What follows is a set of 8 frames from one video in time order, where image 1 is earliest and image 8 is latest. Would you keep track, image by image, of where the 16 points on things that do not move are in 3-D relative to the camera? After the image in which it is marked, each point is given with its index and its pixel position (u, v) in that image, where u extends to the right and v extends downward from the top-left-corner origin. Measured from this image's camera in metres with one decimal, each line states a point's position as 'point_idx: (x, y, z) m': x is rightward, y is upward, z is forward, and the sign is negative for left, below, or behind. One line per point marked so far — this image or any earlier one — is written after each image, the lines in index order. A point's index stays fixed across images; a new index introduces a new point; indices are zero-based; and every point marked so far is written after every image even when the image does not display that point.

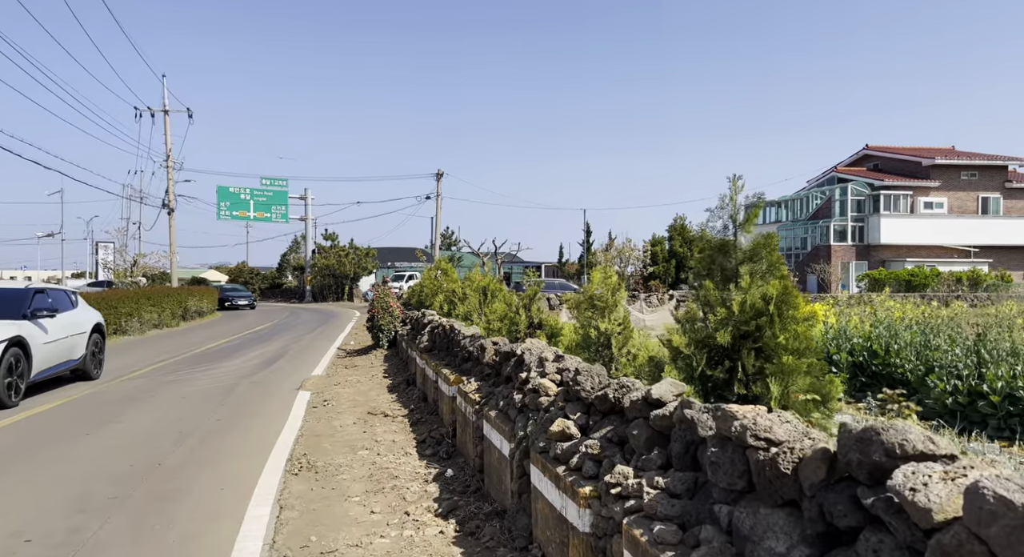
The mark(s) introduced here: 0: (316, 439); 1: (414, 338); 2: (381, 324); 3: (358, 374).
0: (-2.0, -1.7, +8.3) m
1: (-1.6, -1.0, +13.2) m
2: (-3.0, -1.1, +18.2) m
3: (-2.8, -1.8, +14.2) m
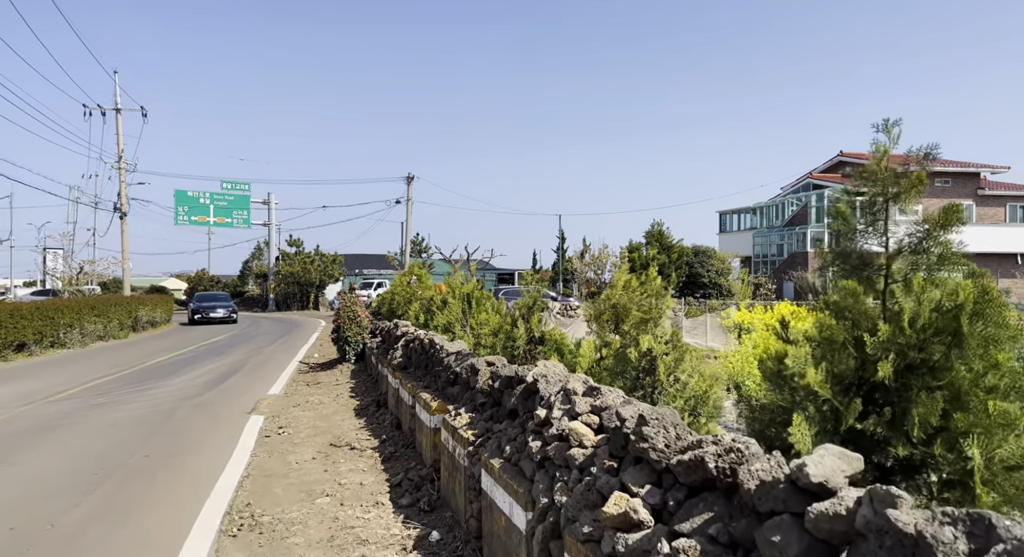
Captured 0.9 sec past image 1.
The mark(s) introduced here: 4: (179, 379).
0: (-2.1, -1.7, +6.8) m
1: (-1.8, -1.1, +11.7) m
2: (-3.4, -1.2, +16.6) m
3: (-3.0, -1.9, +12.6) m
4: (-6.1, -2.0, +14.5) m
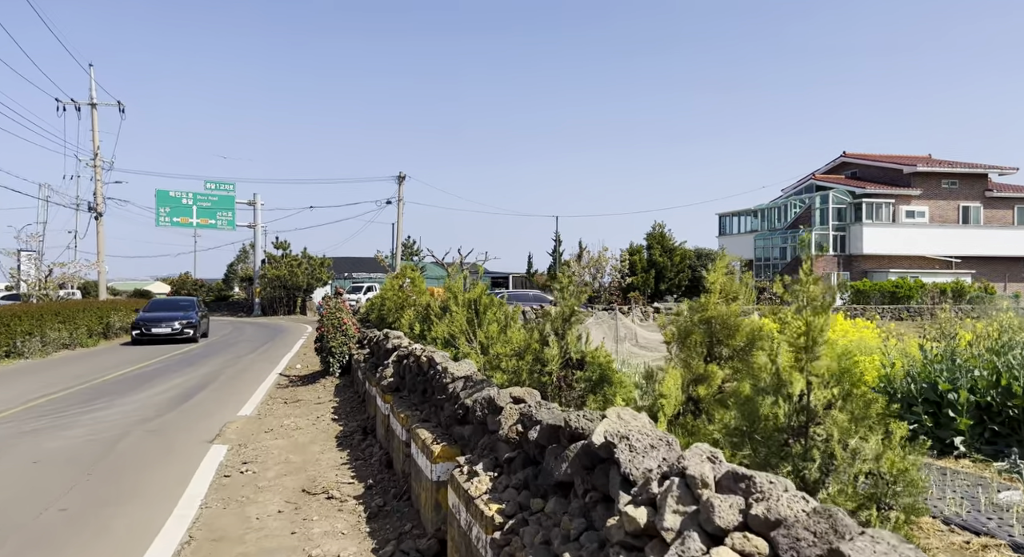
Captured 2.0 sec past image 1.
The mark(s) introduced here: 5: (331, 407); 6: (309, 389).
0: (-1.9, -1.7, +5.1) m
1: (-1.7, -1.2, +10.0) m
2: (-3.4, -1.3, +15.0) m
3: (-2.9, -1.9, +11.0) m
4: (-6.1, -2.0, +12.7) m
5: (-2.6, -1.9, +11.6) m
6: (-3.5, -2.0, +13.9) m
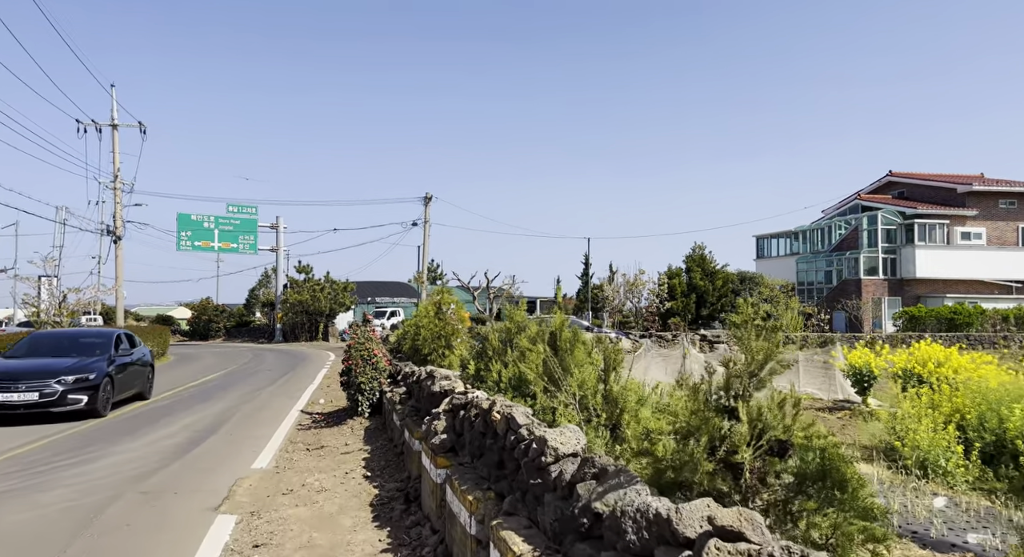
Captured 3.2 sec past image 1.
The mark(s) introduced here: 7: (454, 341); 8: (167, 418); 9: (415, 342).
0: (-1.3, -1.9, +3.4) m
1: (-1.0, -1.4, +8.2) m
2: (-2.5, -1.7, +13.2) m
3: (-2.2, -2.2, +9.2) m
4: (-5.2, -2.4, +11.1) m
5: (-1.9, -2.2, +9.8) m
6: (-2.7, -2.4, +12.2) m
7: (-1.0, -1.1, +14.1) m
8: (-6.4, -2.6, +14.8) m
9: (-1.8, -1.1, +14.7) m
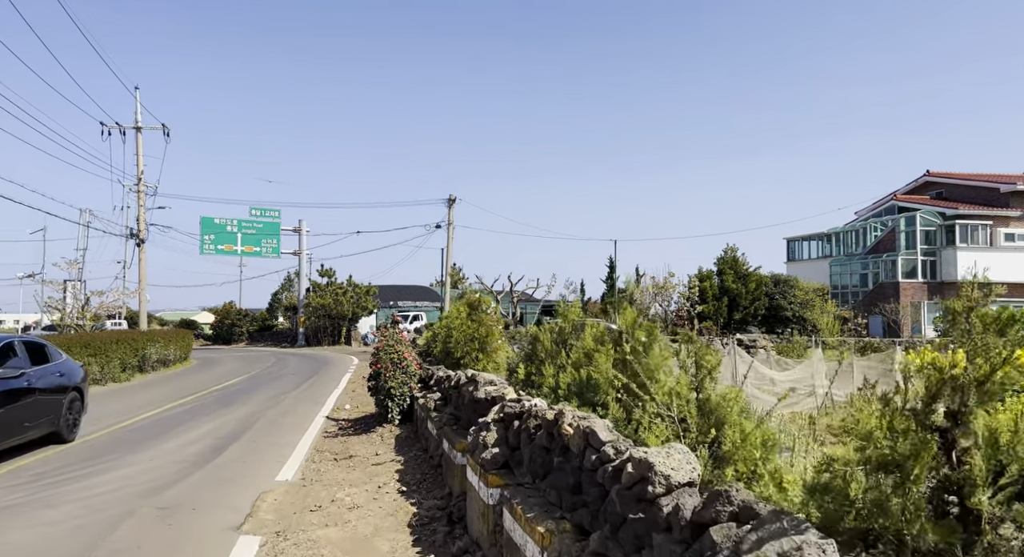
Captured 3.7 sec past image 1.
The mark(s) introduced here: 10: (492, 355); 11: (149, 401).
0: (-1.0, -1.8, +2.6) m
1: (-0.5, -1.4, +7.5) m
2: (-1.9, -1.7, +12.5) m
3: (-1.7, -2.2, +8.5) m
4: (-4.7, -2.4, +10.4) m
5: (-1.3, -2.2, +9.0) m
6: (-2.1, -2.4, +11.4) m
7: (-0.4, -1.1, +13.4) m
8: (-5.8, -2.6, +14.1) m
9: (-1.1, -1.1, +13.9) m
10: (-0.3, -1.3, +13.4) m
11: (-8.8, -3.0, +19.6) m
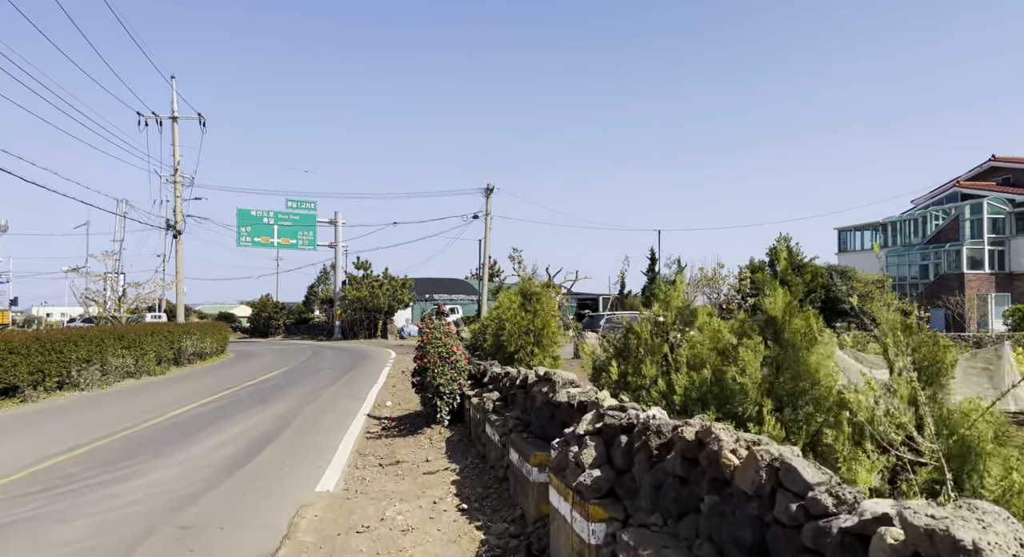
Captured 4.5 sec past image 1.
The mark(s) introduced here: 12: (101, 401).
0: (-0.5, -1.7, +1.4) m
1: (+0.1, -1.3, +6.3) m
2: (-1.1, -1.5, +11.4) m
3: (-1.0, -2.0, +7.3) m
4: (-3.9, -2.2, +9.4) m
5: (-0.6, -2.0, +7.9) m
6: (-1.3, -2.2, +10.3) m
7: (+0.5, -0.9, +12.2) m
8: (-4.8, -2.4, +13.2) m
9: (-0.2, -0.9, +12.7) m
10: (+0.6, -1.1, +12.2) m
11: (-7.7, -2.7, +18.8) m
12: (-9.0, -2.7, +17.6) m
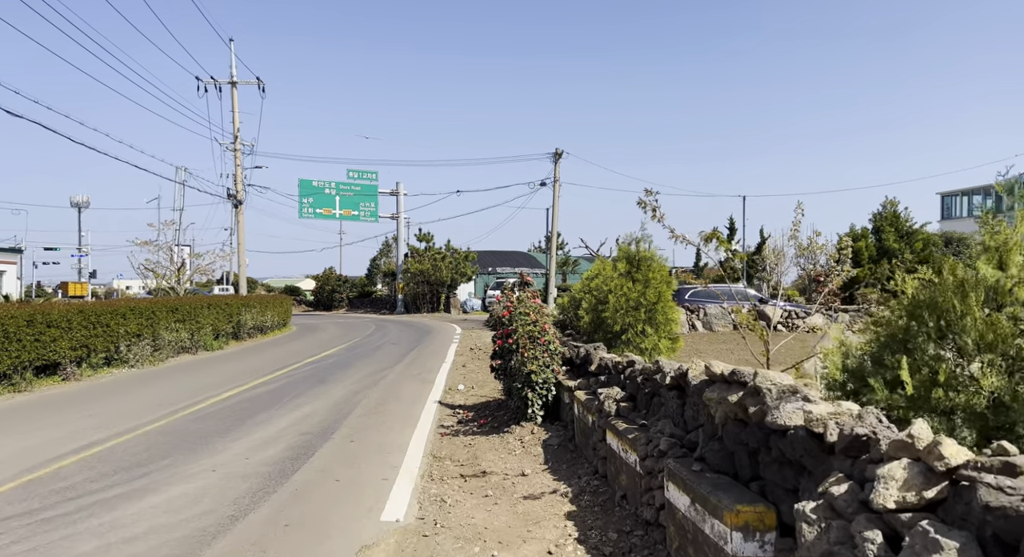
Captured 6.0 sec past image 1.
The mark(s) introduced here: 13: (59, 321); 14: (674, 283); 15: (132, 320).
0: (0.0, -1.6, -0.8) m
1: (+1.0, -1.0, +4.0) m
2: (+0.2, -1.1, +9.2) m
3: (-0.1, -1.7, +5.1) m
4: (-2.8, -1.8, +7.4) m
5: (+0.4, -1.7, +5.7) m
6: (-0.1, -1.8, +8.2) m
7: (+1.8, -0.4, +9.8) m
8: (-3.5, -1.9, +11.3) m
9: (+1.1, -0.4, +10.4) m
10: (+1.9, -0.6, +9.9) m
11: (-5.9, -2.1, +17.1) m
12: (-7.2, -2.0, +16.0) m
13: (-8.6, -0.8, +15.2) m
14: (+2.0, -0.1, +10.0) m
15: (-8.4, -0.9, +17.3) m
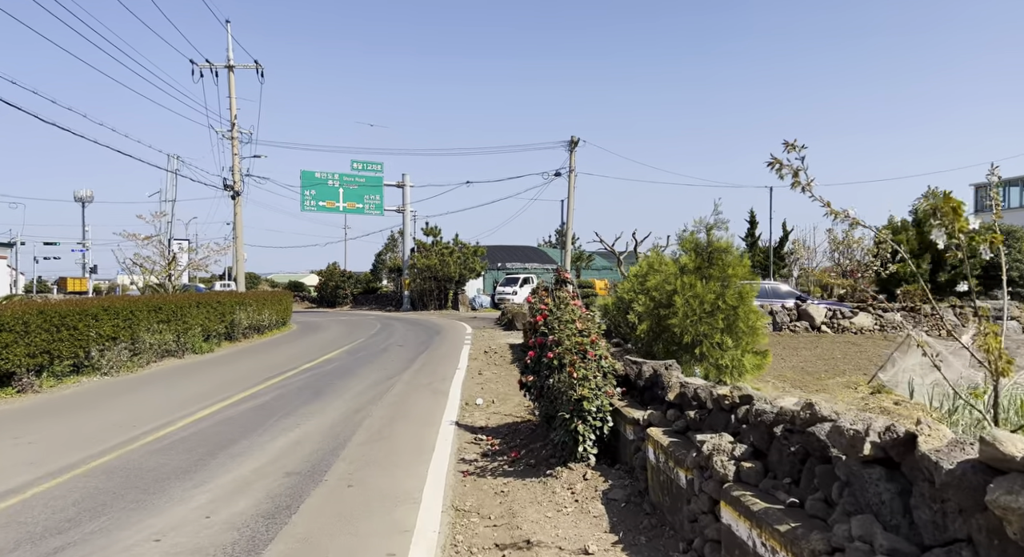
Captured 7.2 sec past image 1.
0: (+0.3, -1.6, -2.9) m
1: (+1.4, -1.0, +1.9) m
2: (+0.6, -1.0, +7.1) m
3: (+0.3, -1.7, +3.1) m
4: (-2.4, -1.8, +5.3) m
5: (+0.7, -1.7, +3.6) m
6: (+0.2, -1.8, +6.1) m
7: (+2.2, -0.4, +7.7) m
8: (-3.0, -1.8, +9.2) m
9: (+1.5, -0.4, +8.3) m
10: (+2.3, -0.6, +7.8) m
11: (-5.4, -2.0, +15.0) m
12: (-6.8, -1.9, +13.9) m
13: (-8.2, -0.8, +13.2) m
14: (+2.4, -0.1, +7.9) m
15: (-7.9, -0.8, +15.3) m
